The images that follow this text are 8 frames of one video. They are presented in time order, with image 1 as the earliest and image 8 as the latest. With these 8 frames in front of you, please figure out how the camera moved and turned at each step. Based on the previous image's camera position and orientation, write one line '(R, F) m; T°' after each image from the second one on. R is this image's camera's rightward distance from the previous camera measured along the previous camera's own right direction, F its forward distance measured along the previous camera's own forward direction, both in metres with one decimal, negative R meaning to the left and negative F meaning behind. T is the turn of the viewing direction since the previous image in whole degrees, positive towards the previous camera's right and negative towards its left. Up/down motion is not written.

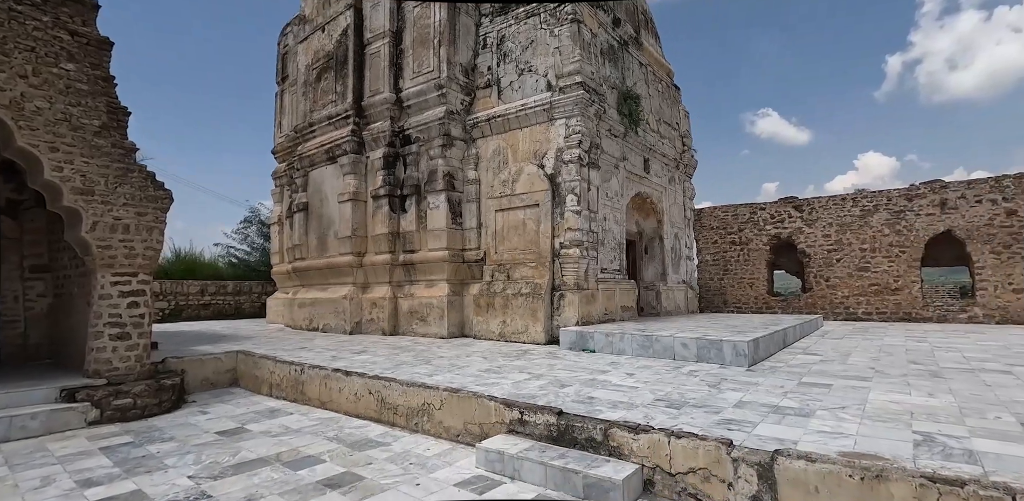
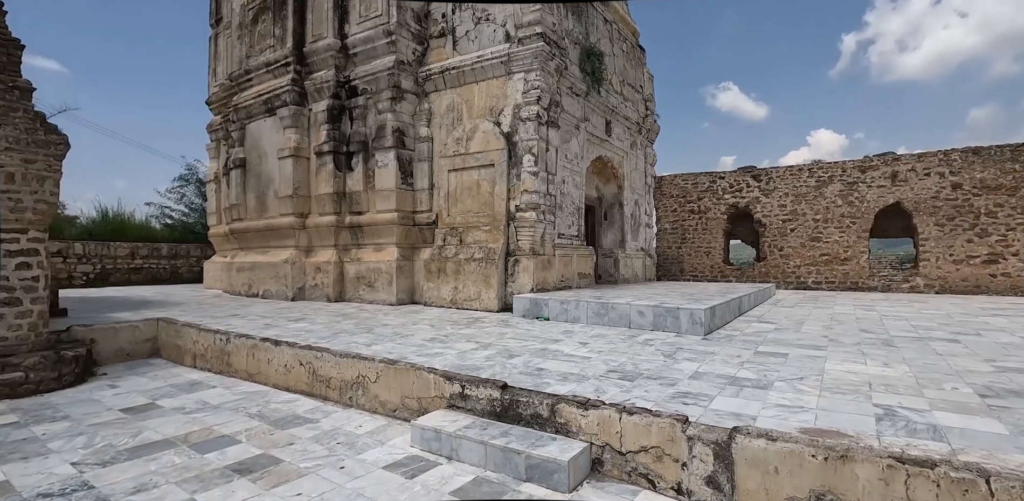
(+0.2, +0.4) m; +4°
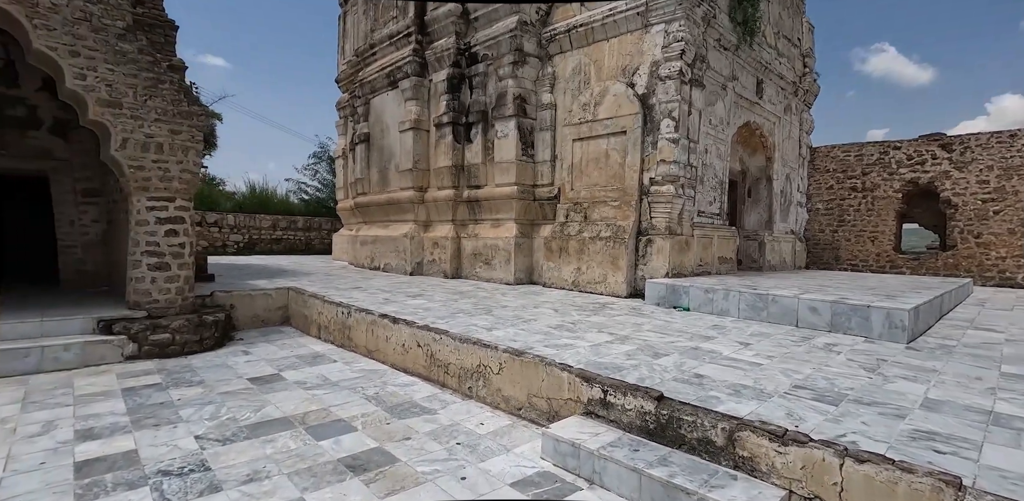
(-0.3, +0.6) m; -13°
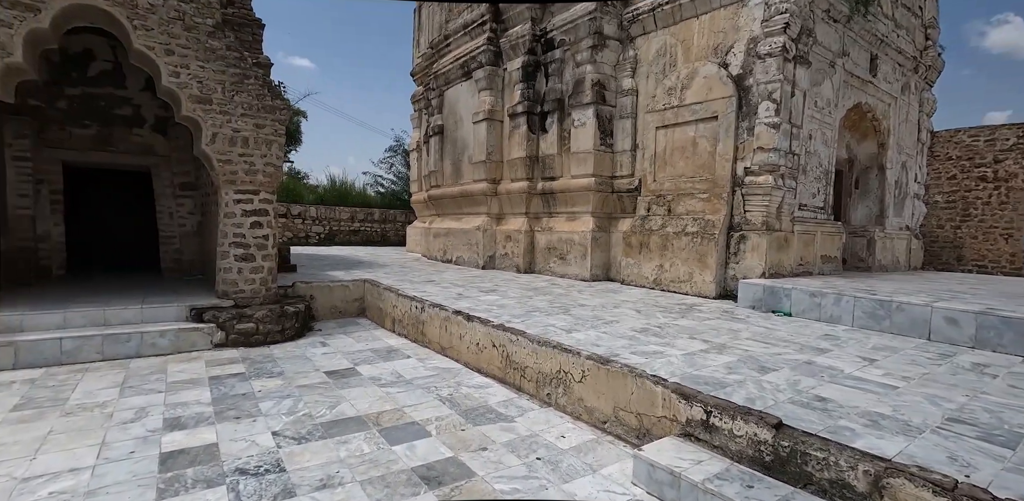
(-0.1, +0.3) m; -8°
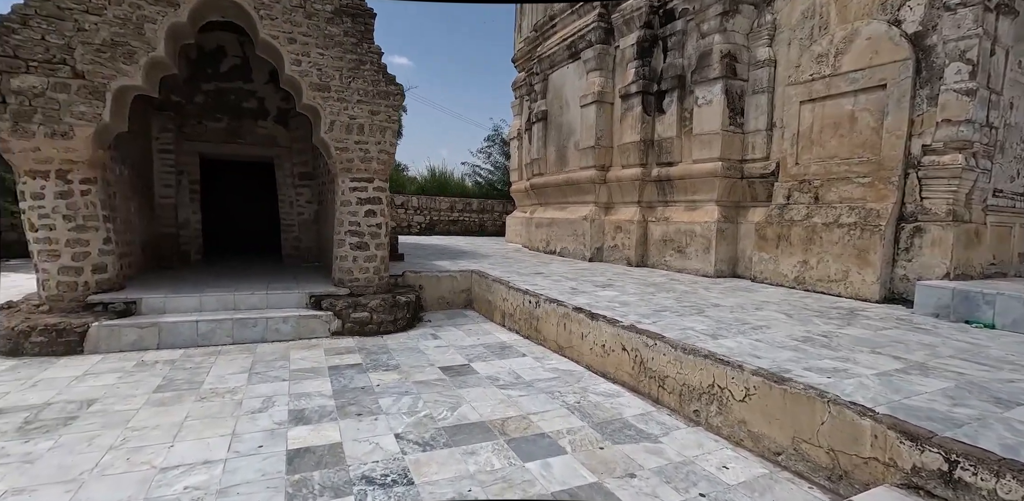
(-0.3, +0.4) m; -10°
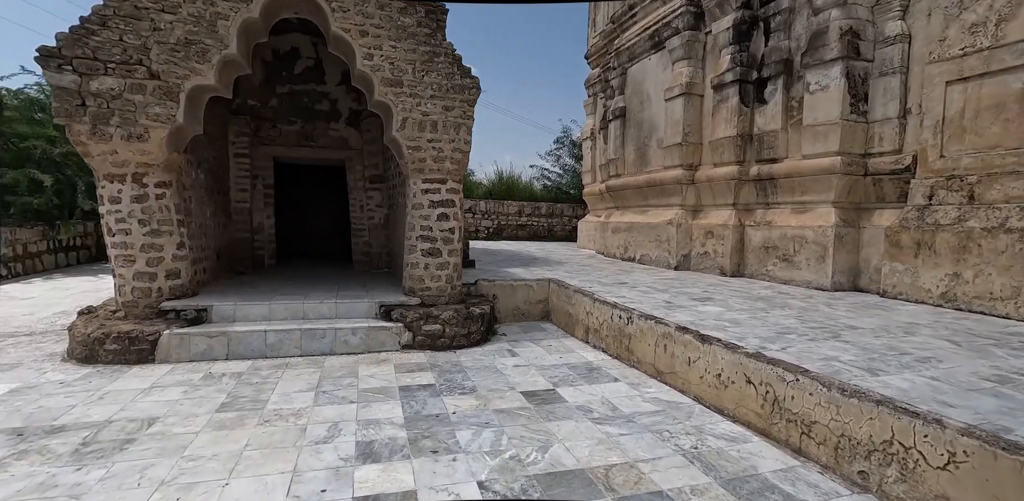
(-0.2, +0.4) m; -7°
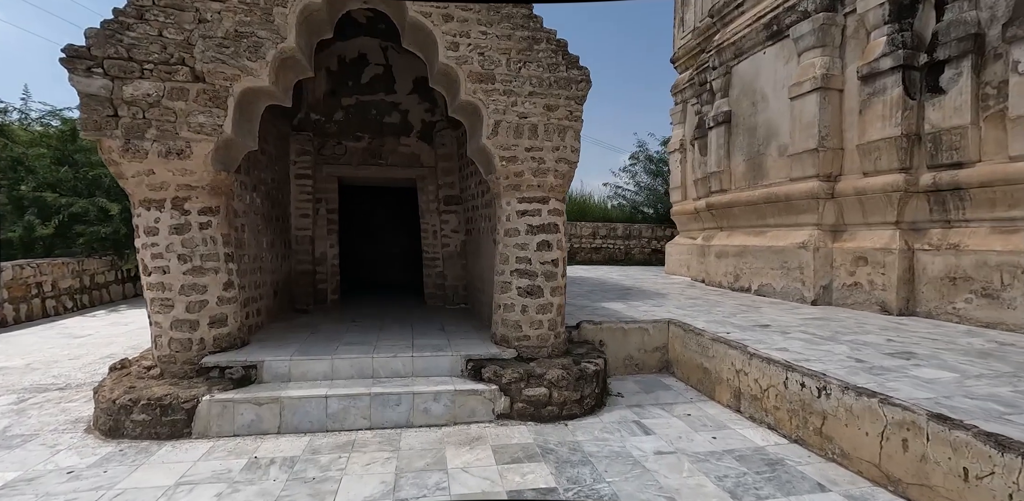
(-0.5, +0.9) m; -6°
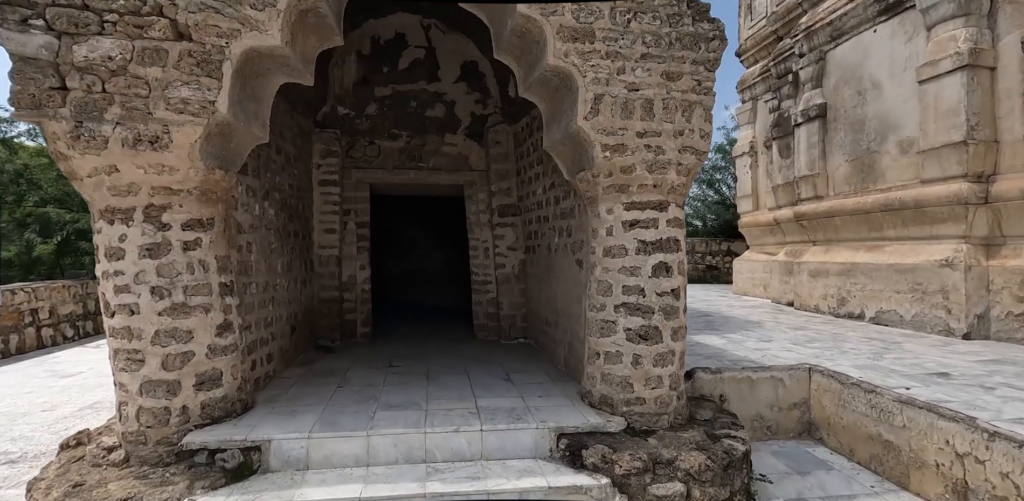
(-0.4, +0.9) m; -3°
